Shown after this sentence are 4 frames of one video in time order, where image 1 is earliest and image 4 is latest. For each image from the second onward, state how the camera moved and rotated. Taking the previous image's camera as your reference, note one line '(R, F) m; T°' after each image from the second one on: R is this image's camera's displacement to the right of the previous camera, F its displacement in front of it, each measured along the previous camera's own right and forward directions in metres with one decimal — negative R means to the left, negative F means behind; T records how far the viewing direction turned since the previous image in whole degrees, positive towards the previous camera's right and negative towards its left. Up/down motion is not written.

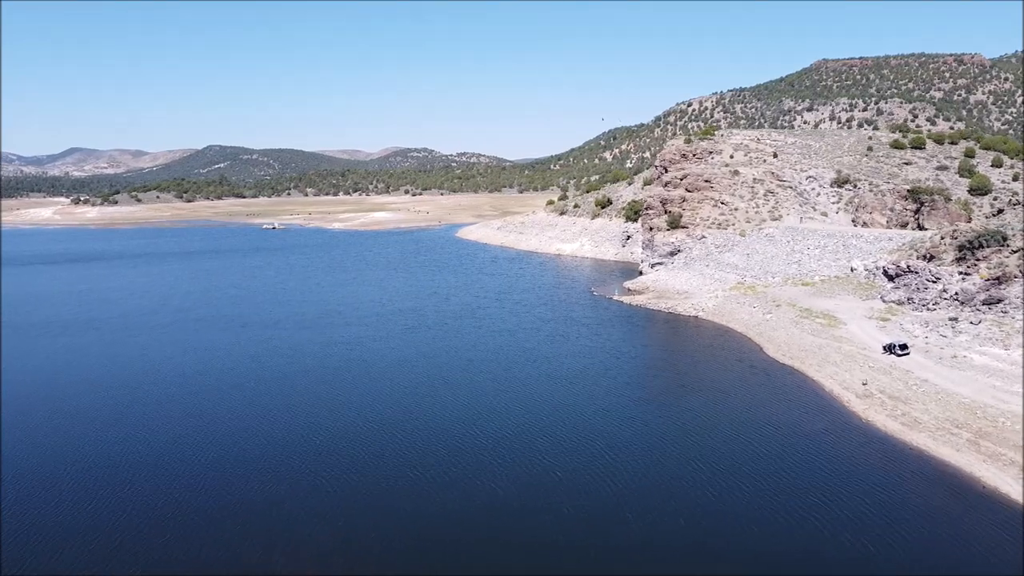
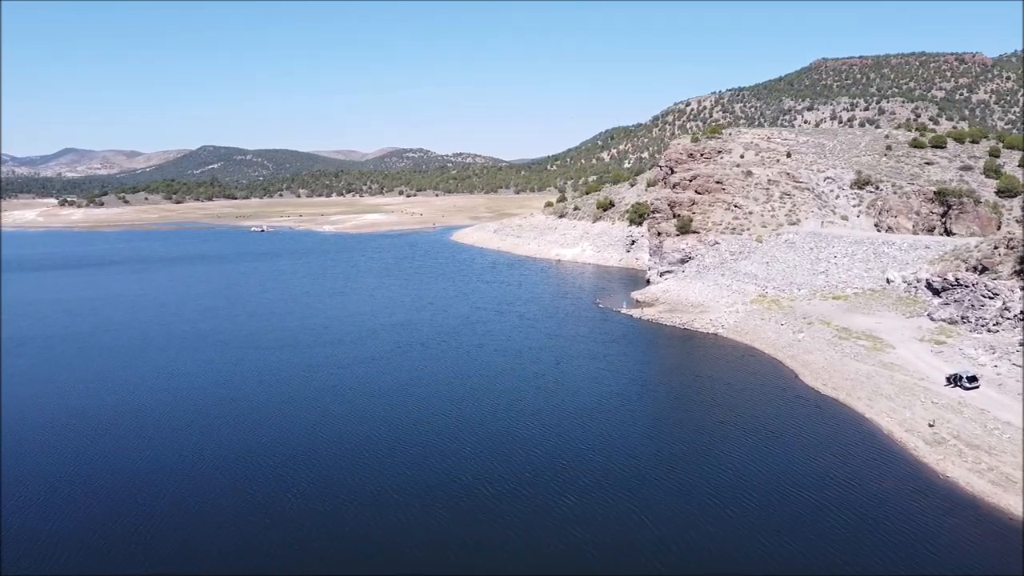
(-0.1, +3.1) m; 0°
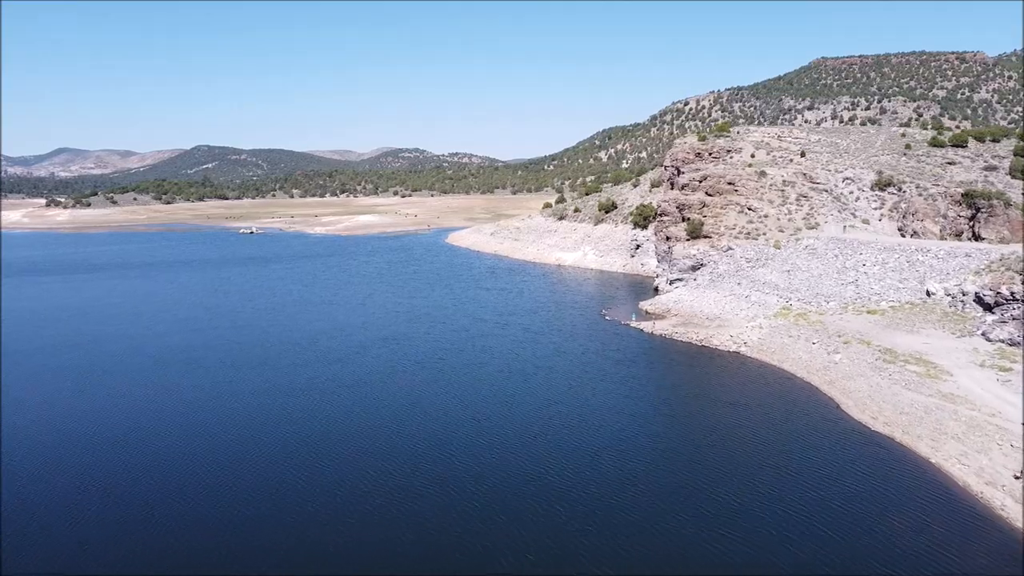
(-0.1, +2.7) m; 0°
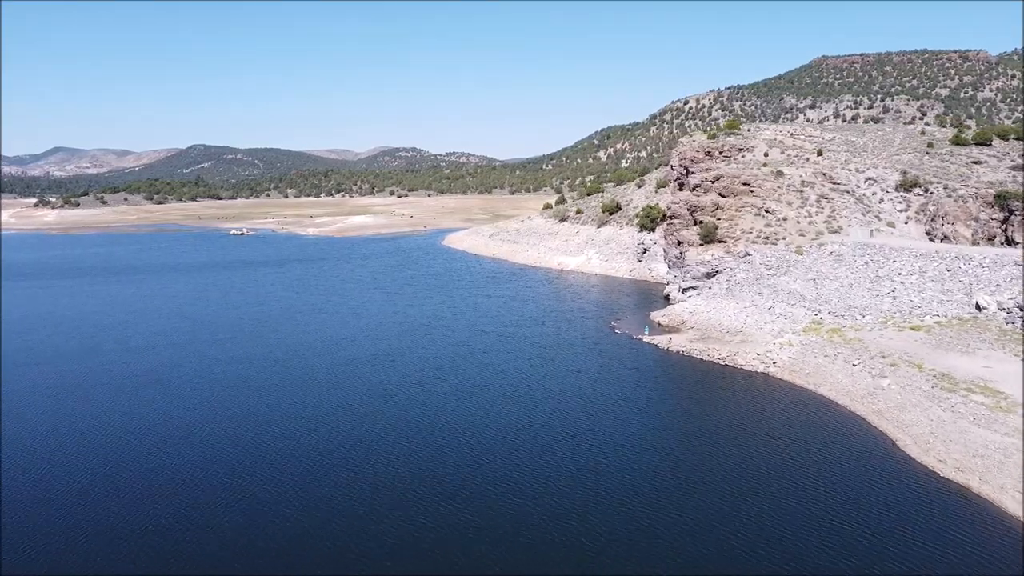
(-0.2, +2.5) m; 0°
